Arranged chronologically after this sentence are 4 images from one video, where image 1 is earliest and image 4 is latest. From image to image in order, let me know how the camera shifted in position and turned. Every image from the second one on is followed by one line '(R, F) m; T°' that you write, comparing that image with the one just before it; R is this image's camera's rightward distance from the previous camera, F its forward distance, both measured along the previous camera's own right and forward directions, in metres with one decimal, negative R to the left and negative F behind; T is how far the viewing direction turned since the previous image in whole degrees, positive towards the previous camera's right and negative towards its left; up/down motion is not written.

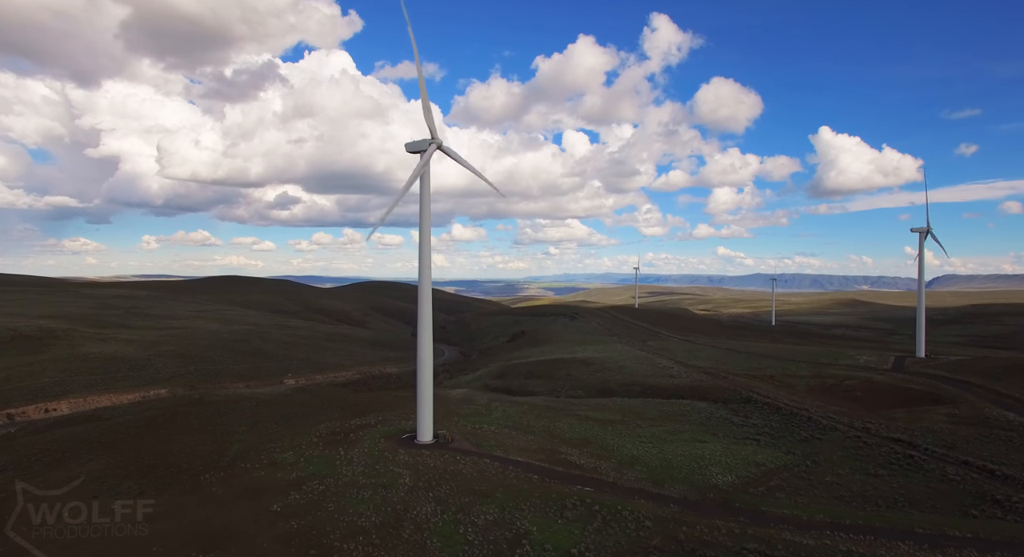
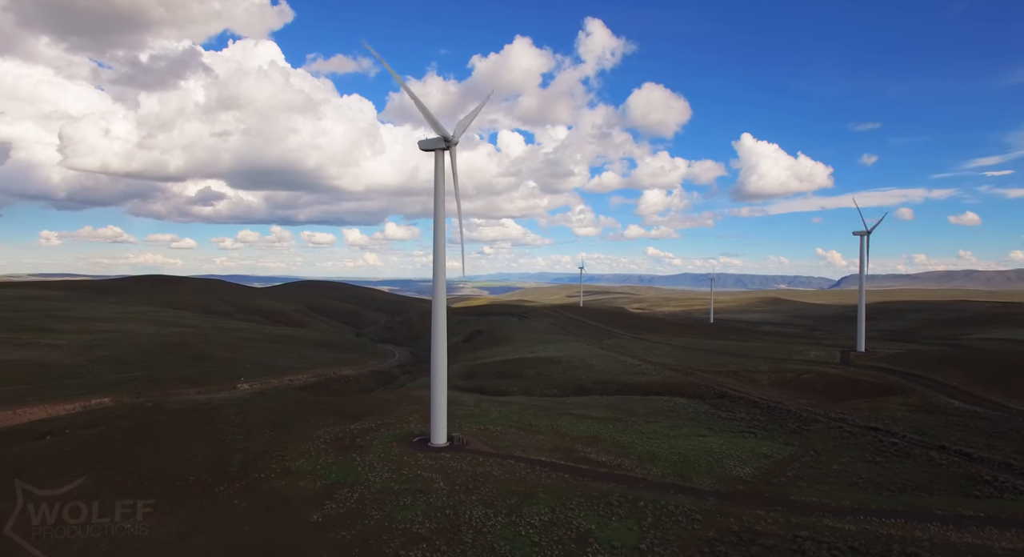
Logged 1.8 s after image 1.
(-4.7, +0.2) m; +7°
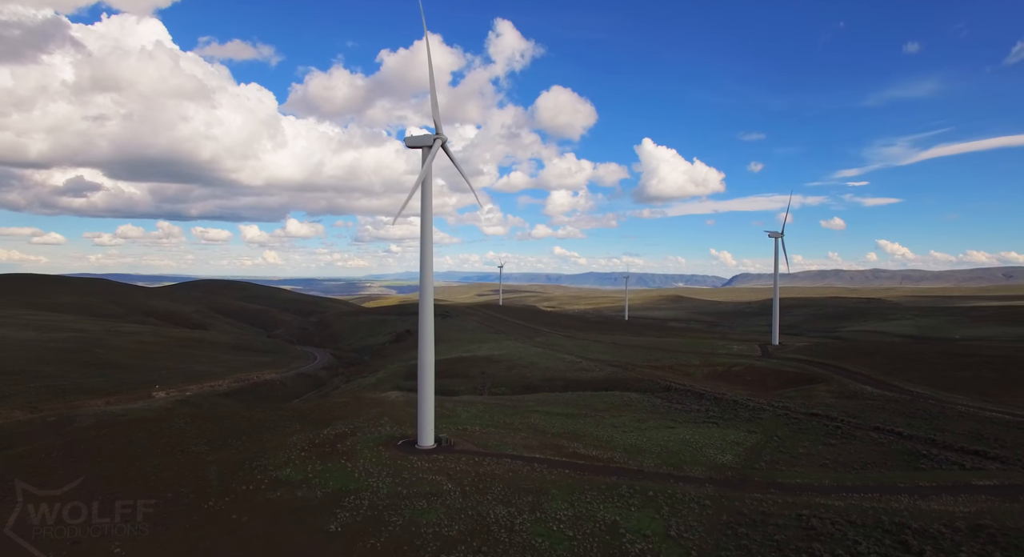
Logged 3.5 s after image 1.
(-4.6, +0.1) m; +9°
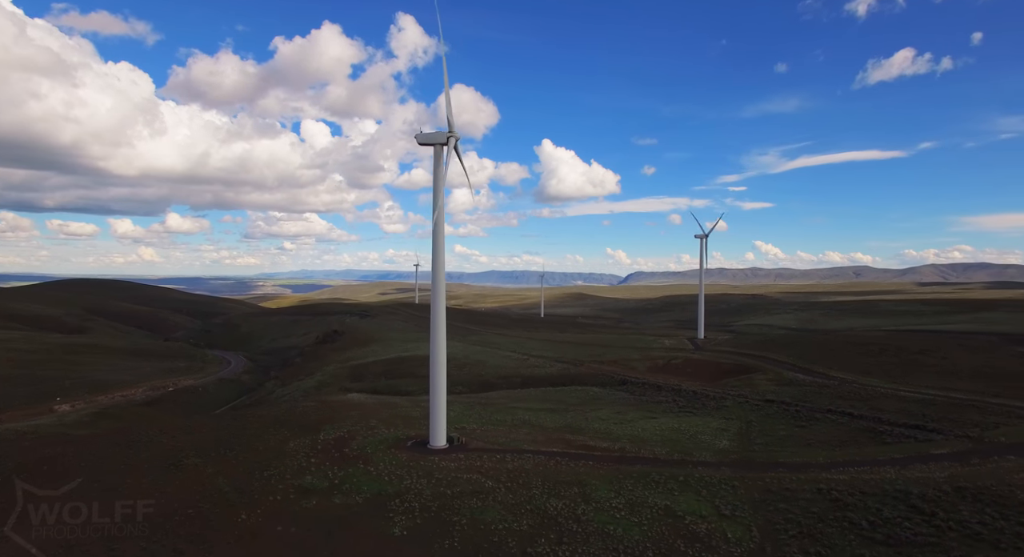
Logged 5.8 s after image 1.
(-6.4, 0.0) m; +10°
